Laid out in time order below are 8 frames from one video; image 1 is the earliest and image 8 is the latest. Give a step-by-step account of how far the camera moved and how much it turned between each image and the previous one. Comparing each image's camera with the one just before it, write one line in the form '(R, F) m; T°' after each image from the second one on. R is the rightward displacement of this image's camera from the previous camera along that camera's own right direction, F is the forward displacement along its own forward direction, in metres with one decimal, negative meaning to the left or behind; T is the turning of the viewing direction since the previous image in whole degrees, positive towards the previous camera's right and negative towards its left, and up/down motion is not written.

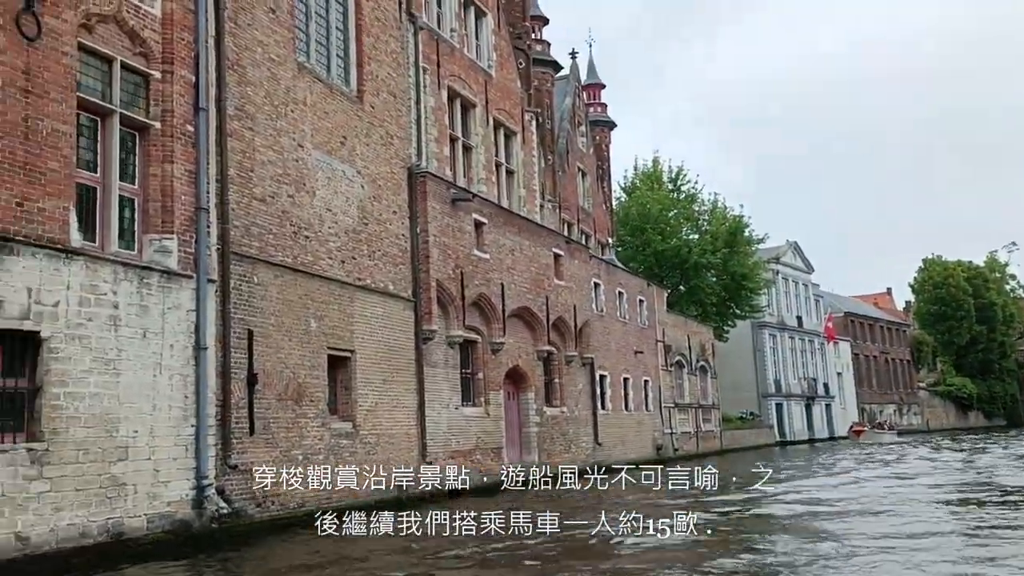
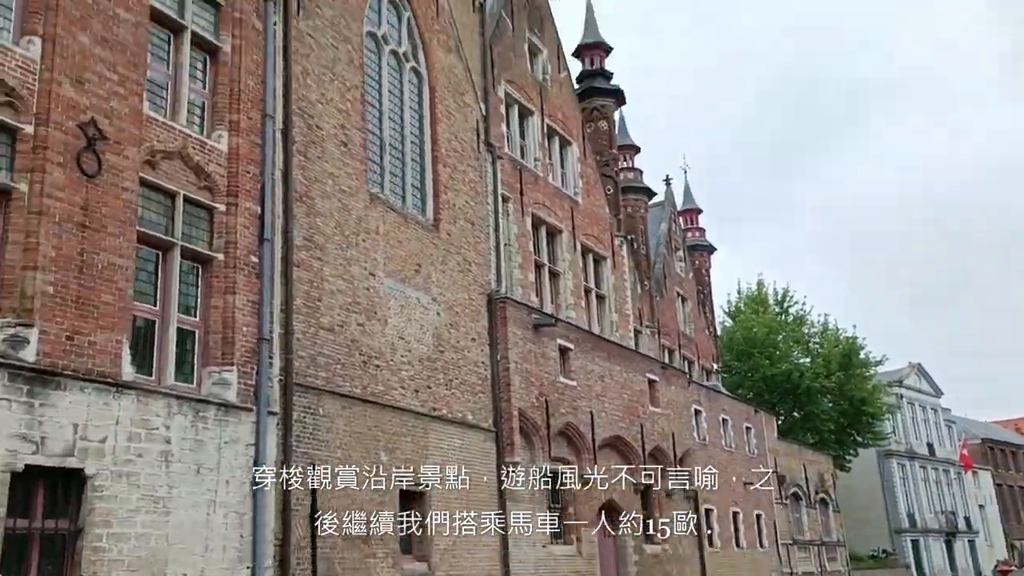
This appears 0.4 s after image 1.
(+0.5, +0.8) m; -7°
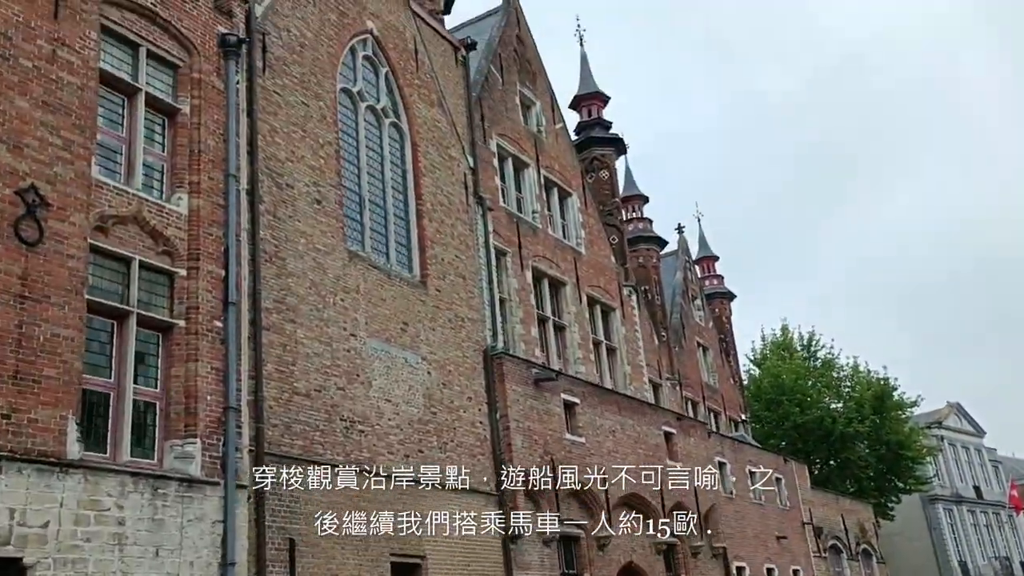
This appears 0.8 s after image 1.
(+0.6, +0.7) m; -2°
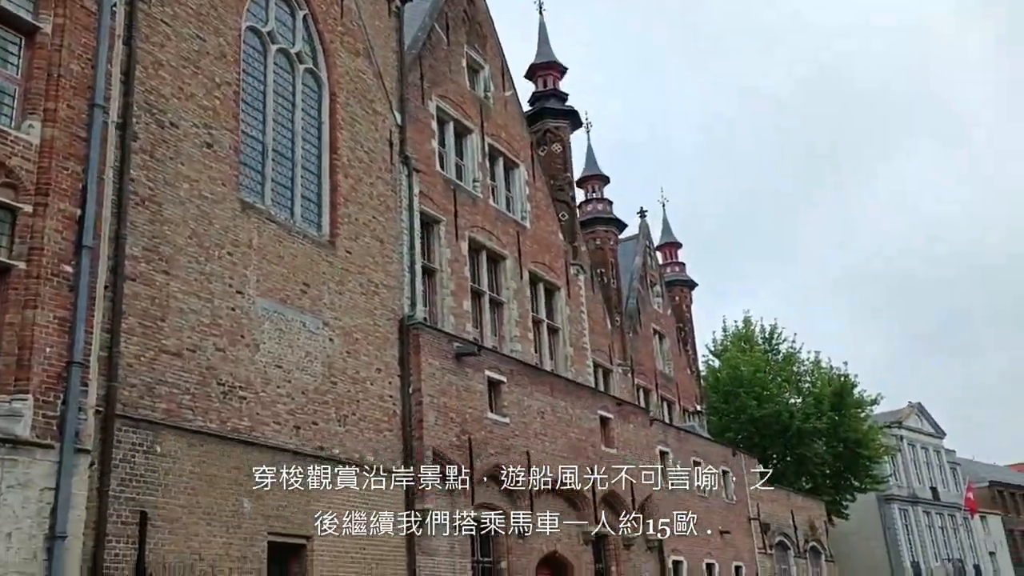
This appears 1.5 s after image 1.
(+1.0, +1.2) m; +1°
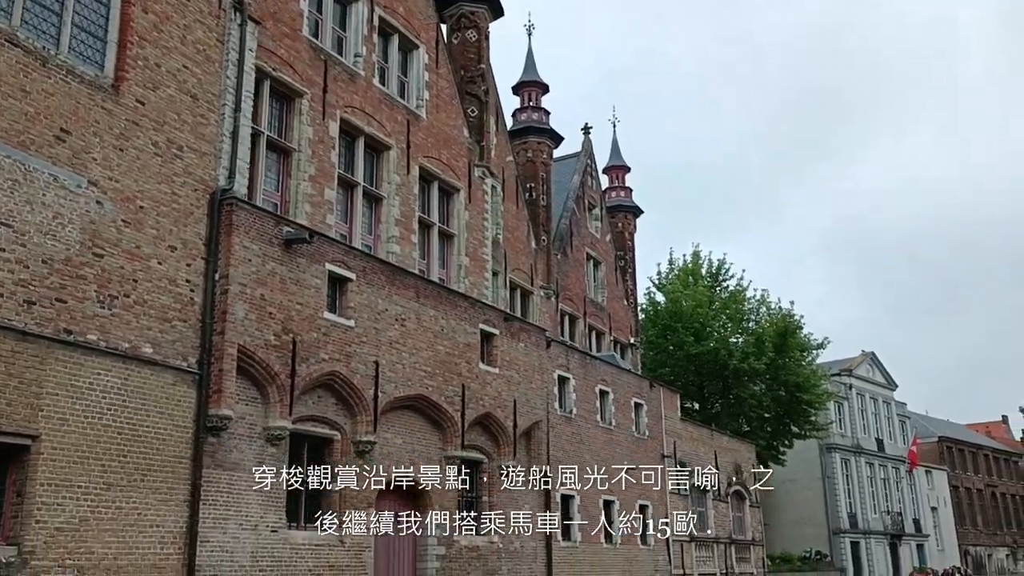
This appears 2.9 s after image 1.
(+2.2, +2.5) m; +1°
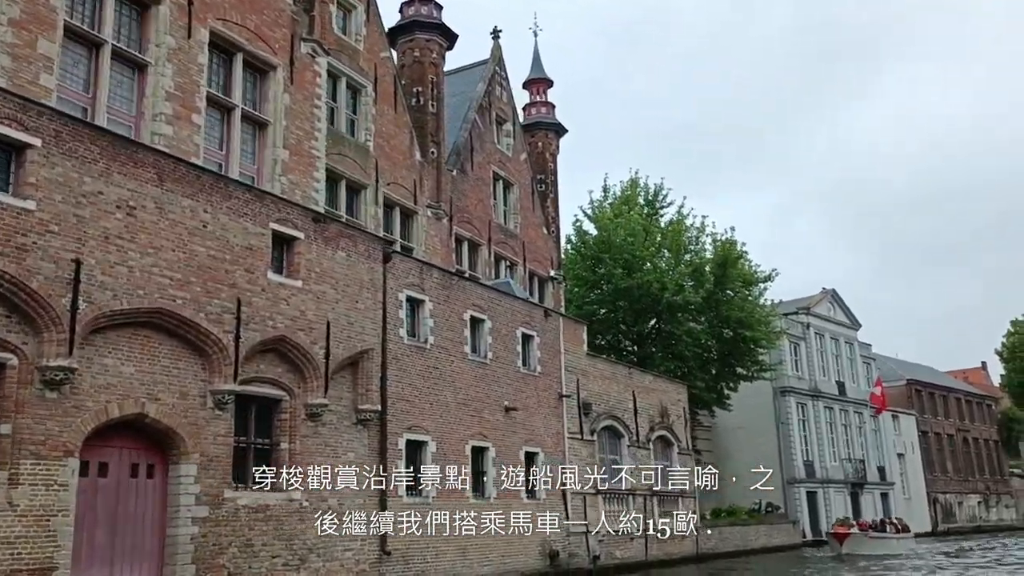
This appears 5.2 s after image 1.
(+3.0, +4.2) m; +1°
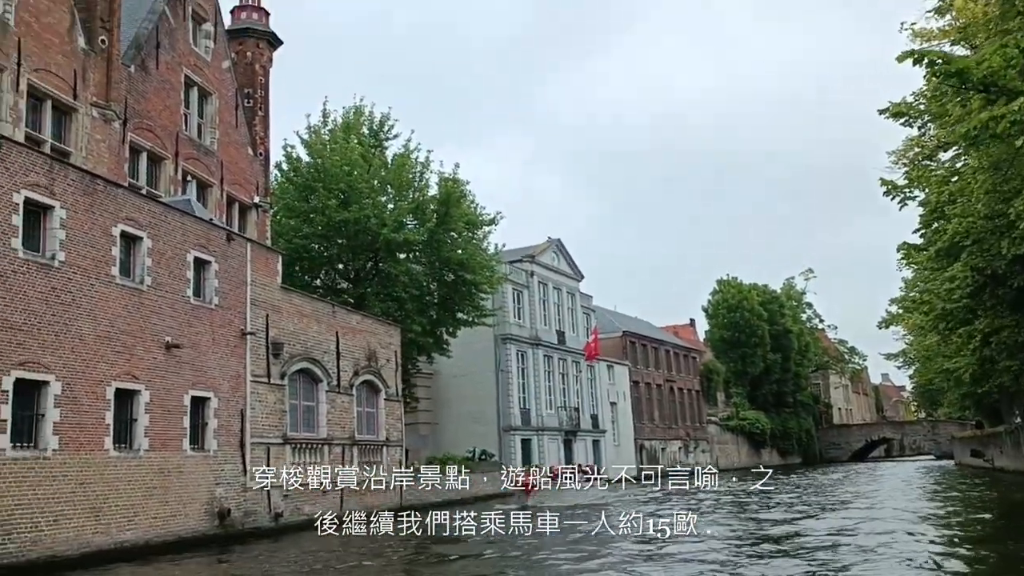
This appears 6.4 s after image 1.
(+1.3, +2.3) m; +16°
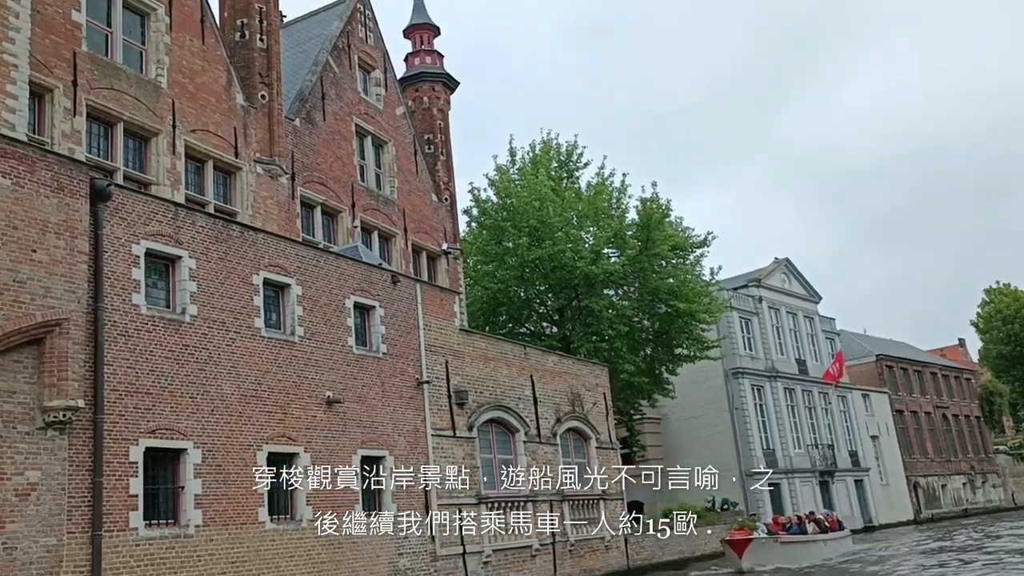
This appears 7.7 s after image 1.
(+0.6, +3.0) m; -14°
